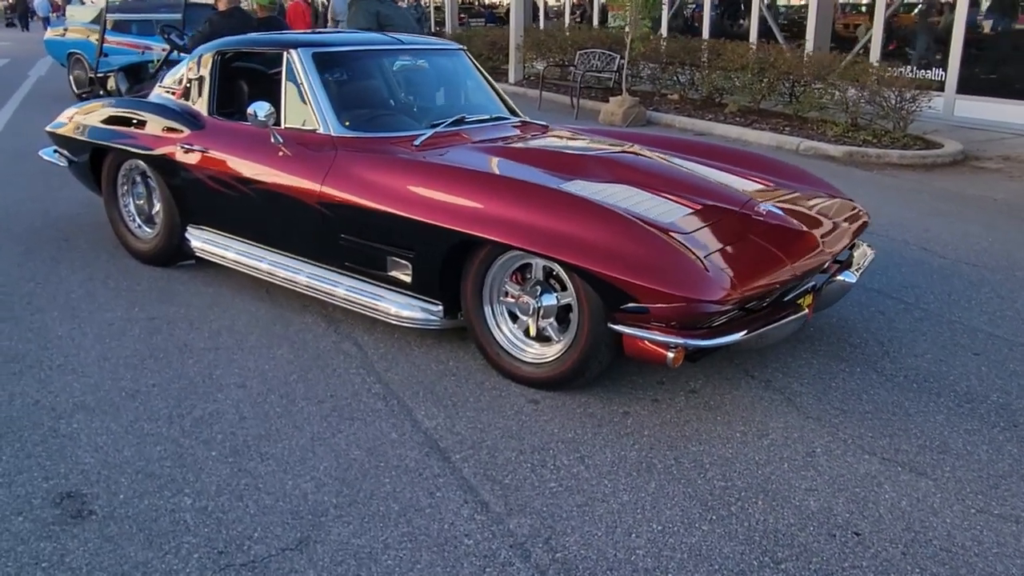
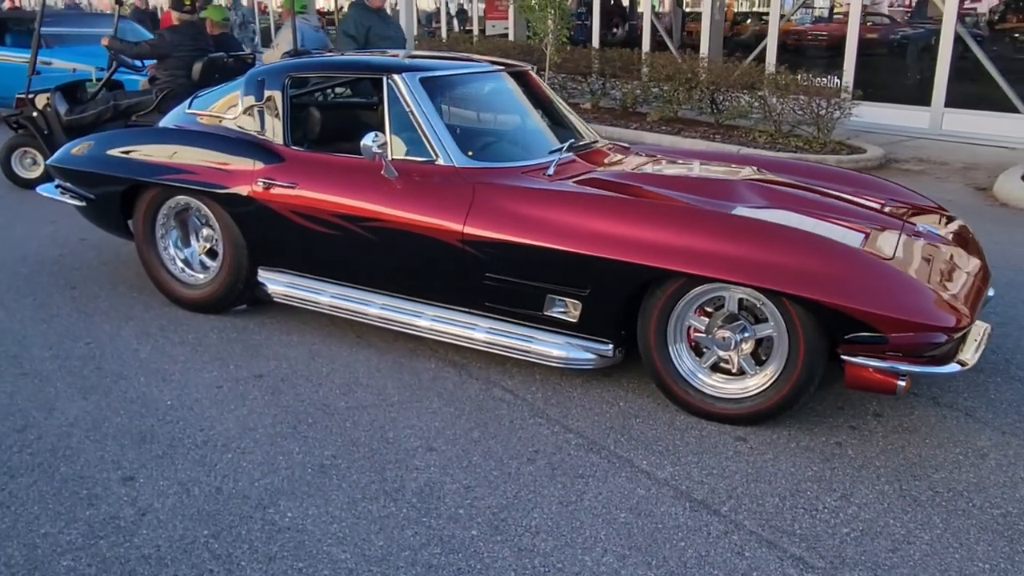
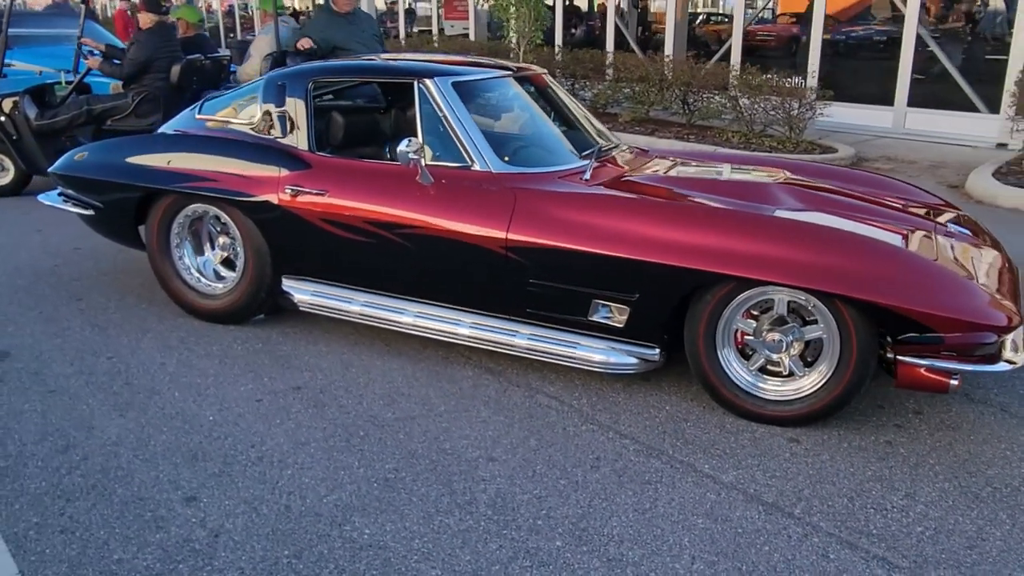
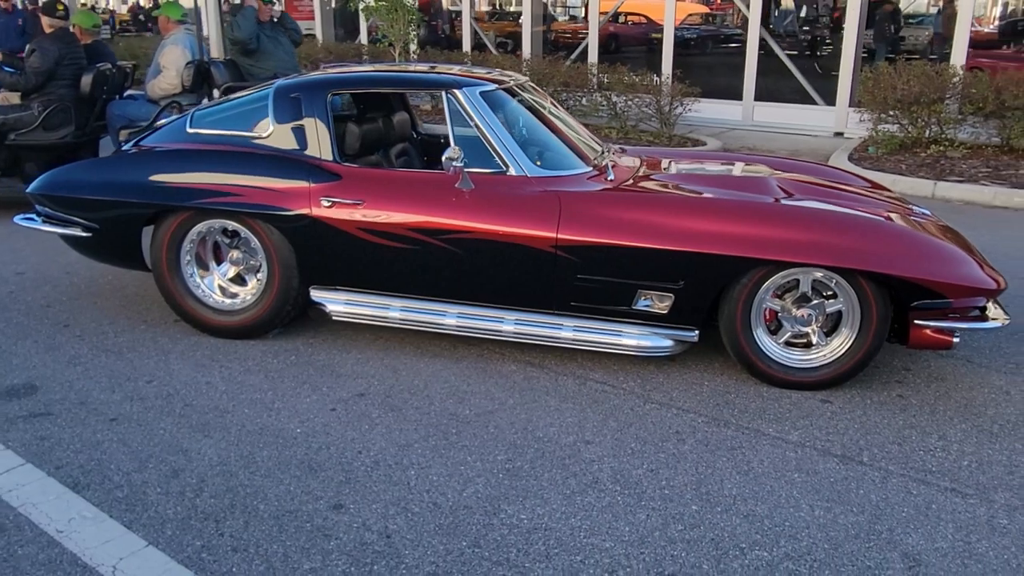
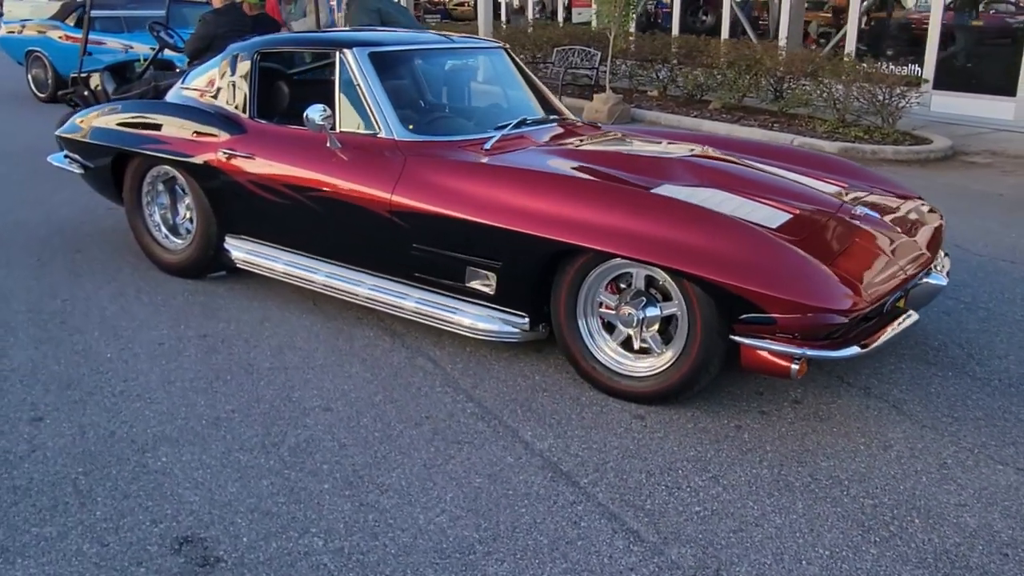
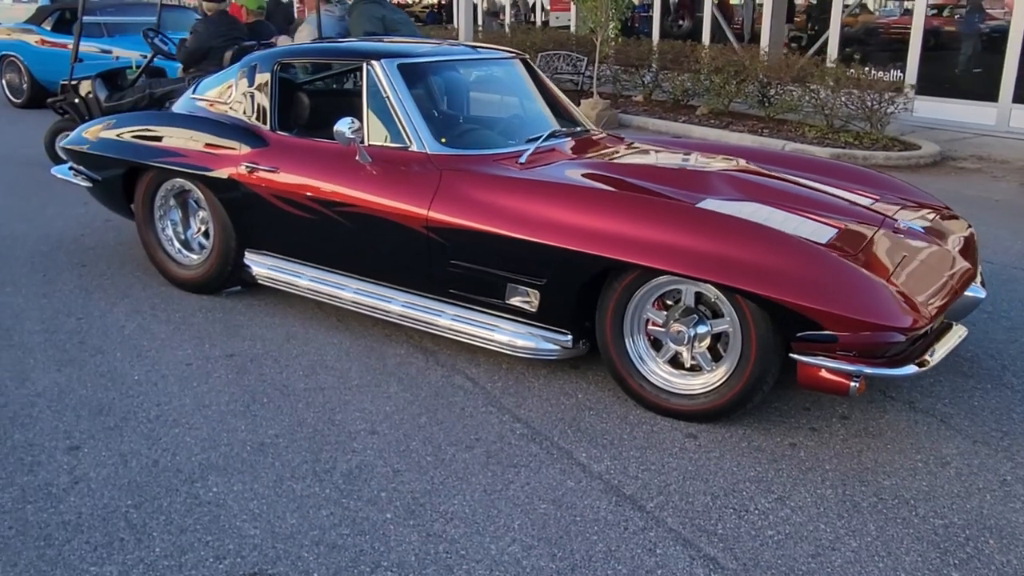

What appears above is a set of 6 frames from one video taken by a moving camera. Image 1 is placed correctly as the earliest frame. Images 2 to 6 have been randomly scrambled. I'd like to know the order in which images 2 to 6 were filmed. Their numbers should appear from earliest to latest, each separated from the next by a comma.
5, 6, 2, 3, 4
